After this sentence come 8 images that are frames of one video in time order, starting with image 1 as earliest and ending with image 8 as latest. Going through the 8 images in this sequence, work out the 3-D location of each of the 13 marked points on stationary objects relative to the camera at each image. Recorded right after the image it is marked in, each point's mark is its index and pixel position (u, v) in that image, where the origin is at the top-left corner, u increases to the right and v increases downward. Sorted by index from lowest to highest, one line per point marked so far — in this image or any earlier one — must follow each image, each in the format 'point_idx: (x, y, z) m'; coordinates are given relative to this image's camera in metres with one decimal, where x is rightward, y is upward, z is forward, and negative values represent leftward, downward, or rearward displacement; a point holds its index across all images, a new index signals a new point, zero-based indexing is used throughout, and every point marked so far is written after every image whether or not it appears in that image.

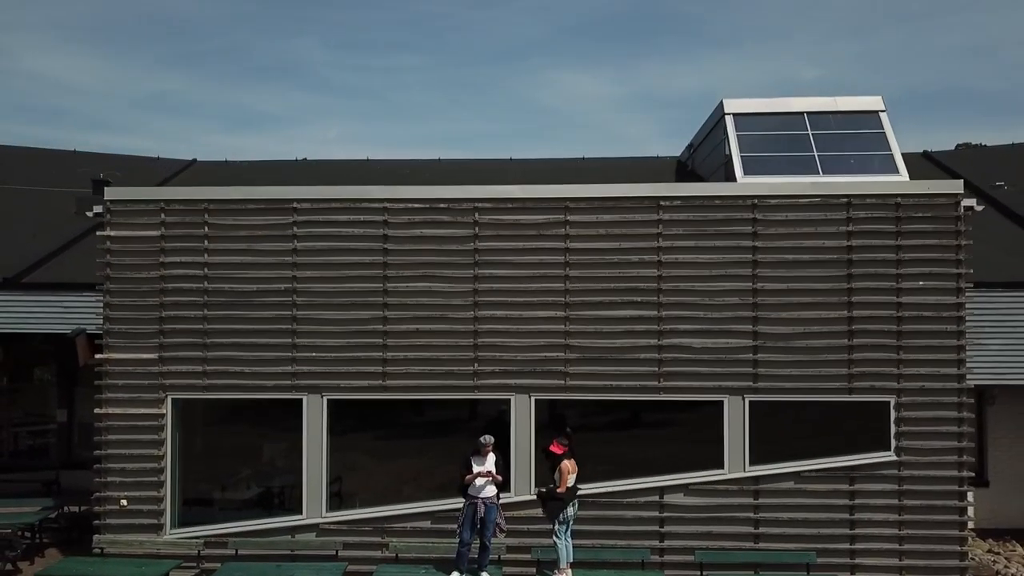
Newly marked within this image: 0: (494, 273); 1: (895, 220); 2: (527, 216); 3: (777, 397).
0: (-0.2, +0.1, +7.6) m
1: (+3.6, +0.6, +7.5) m
2: (+0.1, +0.7, +7.7) m
3: (+2.5, -1.0, +7.5) m
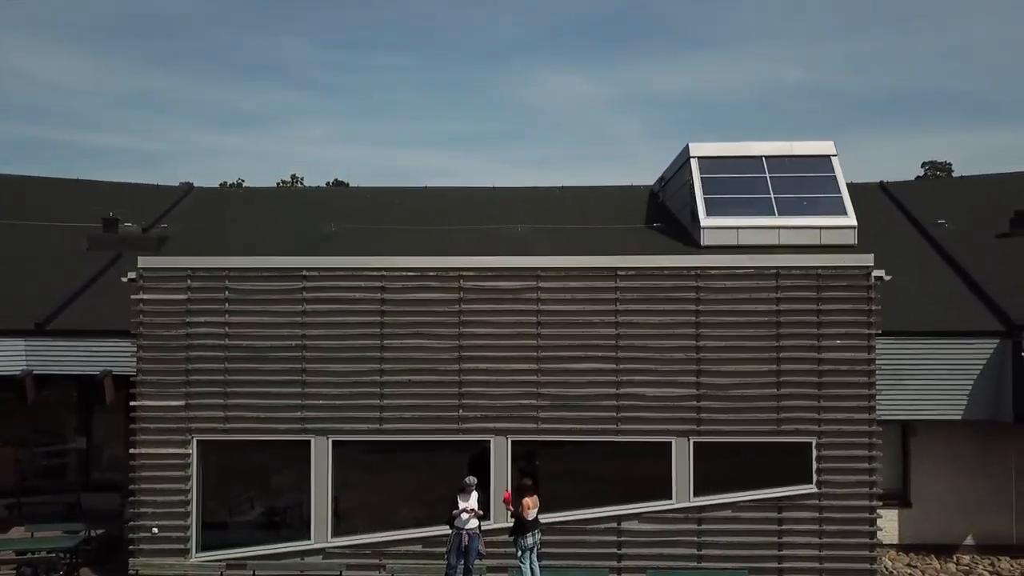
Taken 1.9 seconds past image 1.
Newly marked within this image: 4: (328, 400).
0: (-0.4, -0.5, +8.9) m
1: (+3.4, 0.0, +8.9) m
2: (-0.1, +0.1, +8.9) m
3: (+2.2, -1.6, +8.8) m
4: (-2.0, -1.2, +8.9) m
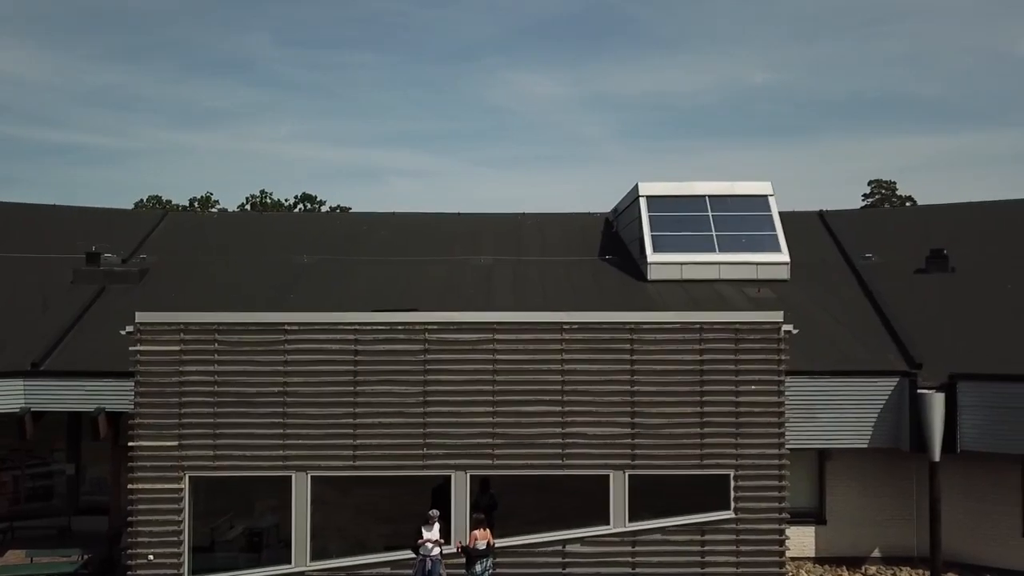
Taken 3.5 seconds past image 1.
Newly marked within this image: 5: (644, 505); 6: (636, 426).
0: (-0.9, -1.1, +10.1) m
1: (+2.8, -0.7, +10.2) m
2: (-0.6, -0.6, +10.2) m
3: (+1.7, -2.3, +10.1) m
4: (-2.6, -1.9, +10.1) m
5: (+1.7, -2.7, +10.1) m
6: (+1.6, -1.7, +10.1) m
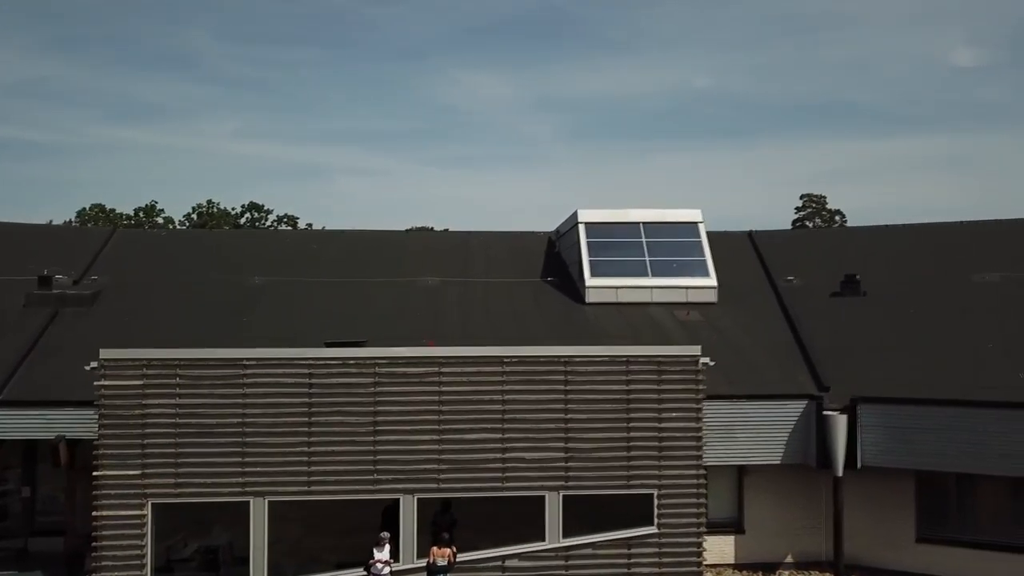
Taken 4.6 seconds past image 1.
0: (-1.7, -1.6, +10.9) m
1: (+2.0, -1.2, +11.3) m
2: (-1.4, -1.1, +11.0) m
3: (+0.9, -2.8, +11.1) m
4: (-3.3, -2.4, +10.8) m
5: (+0.9, -3.2, +11.1) m
6: (+0.8, -2.2, +11.1) m
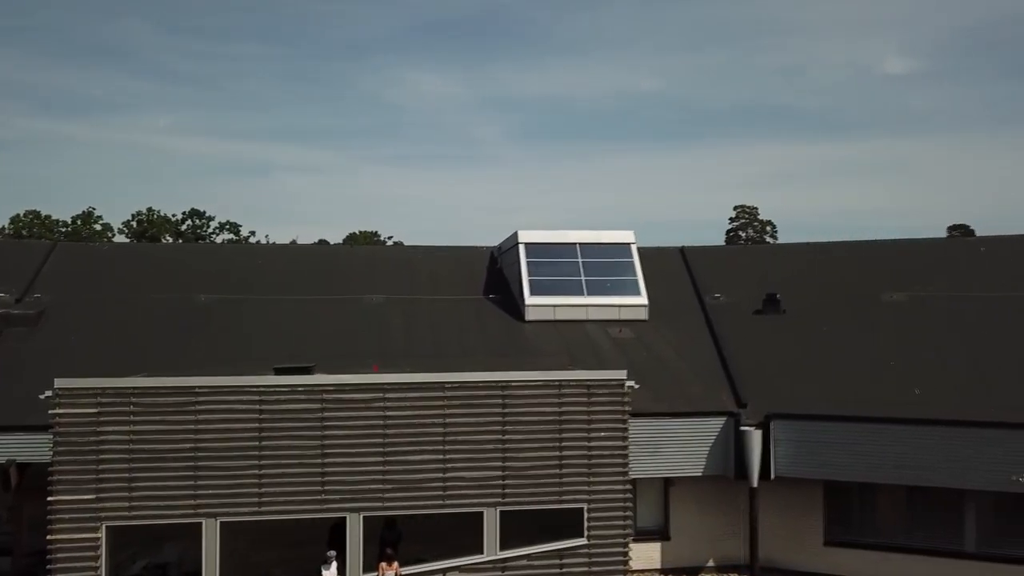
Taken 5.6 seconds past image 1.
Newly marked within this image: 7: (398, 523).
0: (-2.5, -2.1, +11.6) m
1: (+1.2, -1.6, +12.2) m
2: (-2.2, -1.6, +11.7) m
3: (+0.1, -3.3, +12.0) m
4: (-4.2, -2.8, +11.4) m
5: (0.0, -3.7, +12.0) m
6: (-0.1, -2.7, +11.9) m
7: (-1.7, -3.4, +11.7) m
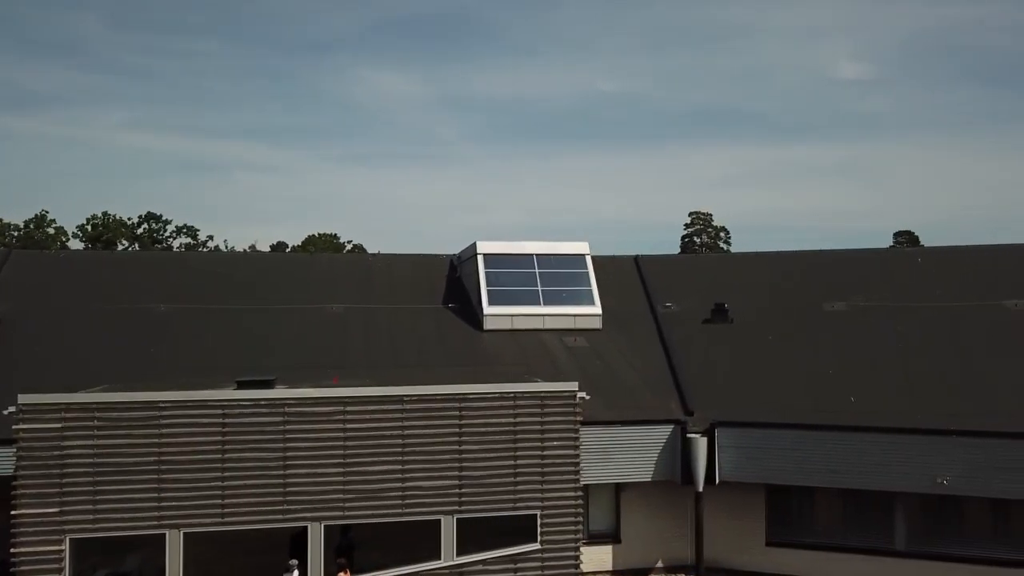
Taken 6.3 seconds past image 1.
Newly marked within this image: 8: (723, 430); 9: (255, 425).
0: (-3.2, -2.3, +12.0) m
1: (+0.5, -1.9, +12.8) m
2: (-2.9, -1.8, +12.1) m
3: (-0.6, -3.5, +12.5) m
4: (-4.8, -3.1, +11.7) m
5: (-0.7, -3.9, +12.5) m
6: (-0.8, -2.9, +12.4) m
7: (-2.3, -3.7, +12.1) m
8: (+4.0, -2.7, +15.1) m
9: (-3.8, -2.0, +11.9) m
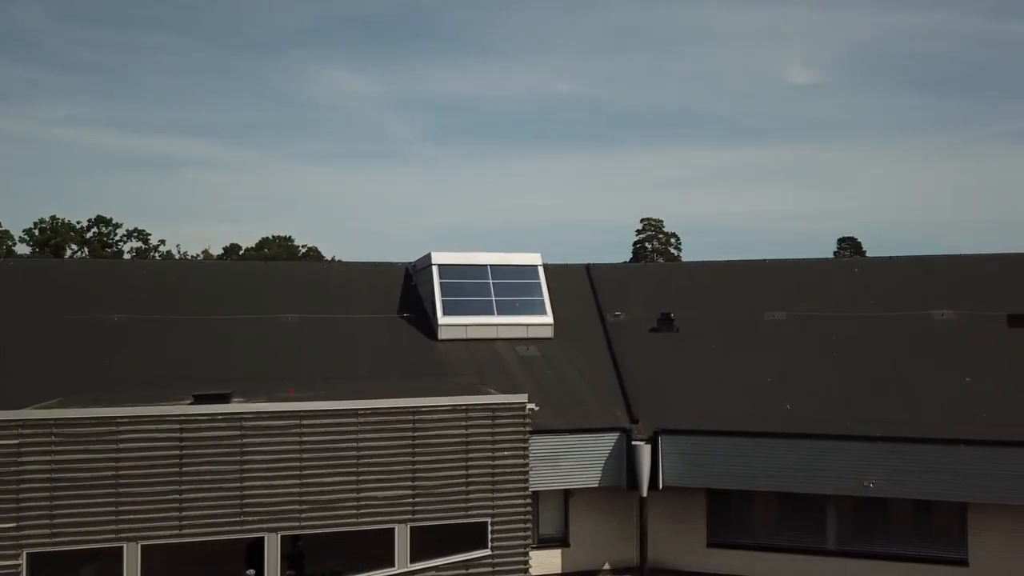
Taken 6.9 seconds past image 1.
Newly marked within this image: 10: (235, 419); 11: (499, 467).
0: (-3.9, -2.6, +12.3) m
1: (-0.3, -2.1, +13.3) m
2: (-3.7, -2.1, +12.5) m
3: (-1.4, -3.8, +12.9) m
4: (-5.5, -3.3, +11.9) m
5: (-1.5, -4.2, +12.9) m
6: (-1.5, -3.2, +12.9) m
7: (-3.1, -3.9, +12.5) m
8: (+3.0, -2.9, +15.8) m
9: (-4.5, -2.3, +12.2) m
10: (-4.2, -2.0, +12.3) m
11: (-0.2, -2.9, +13.3) m
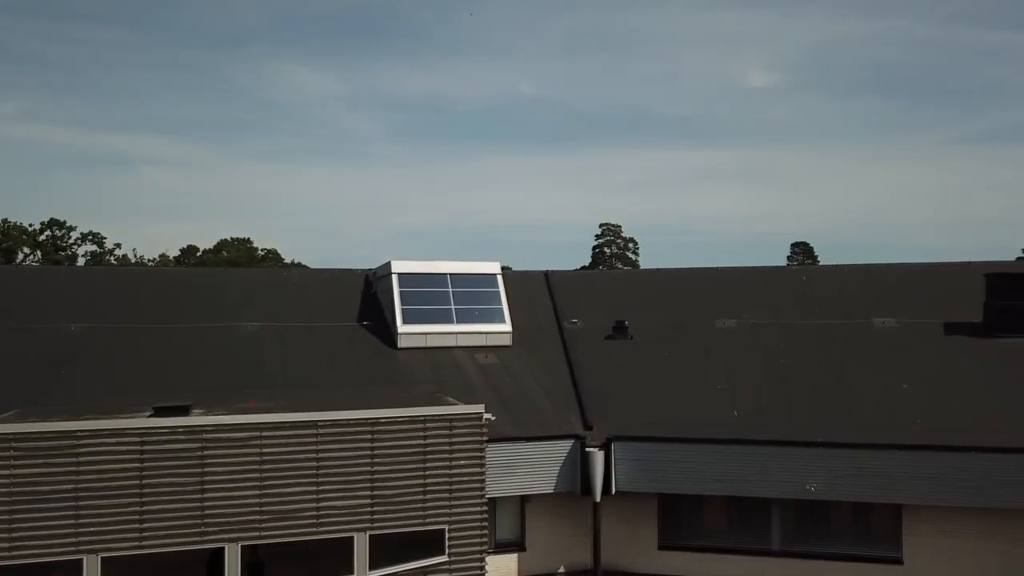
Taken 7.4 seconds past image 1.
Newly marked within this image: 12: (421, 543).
0: (-4.6, -2.8, +12.5) m
1: (-1.1, -2.4, +13.7) m
2: (-4.4, -2.3, +12.7) m
3: (-2.1, -4.0, +13.3) m
4: (-6.2, -3.6, +12.1) m
5: (-2.2, -4.4, +13.3) m
6: (-2.3, -3.4, +13.2) m
7: (-3.8, -4.2, +12.8) m
8: (+2.2, -3.2, +16.3) m
9: (-5.2, -2.5, +12.4) m
10: (-4.9, -2.2, +12.5) m
11: (-0.9, -3.2, +13.7) m
12: (-1.5, -4.3, +13.5) m
